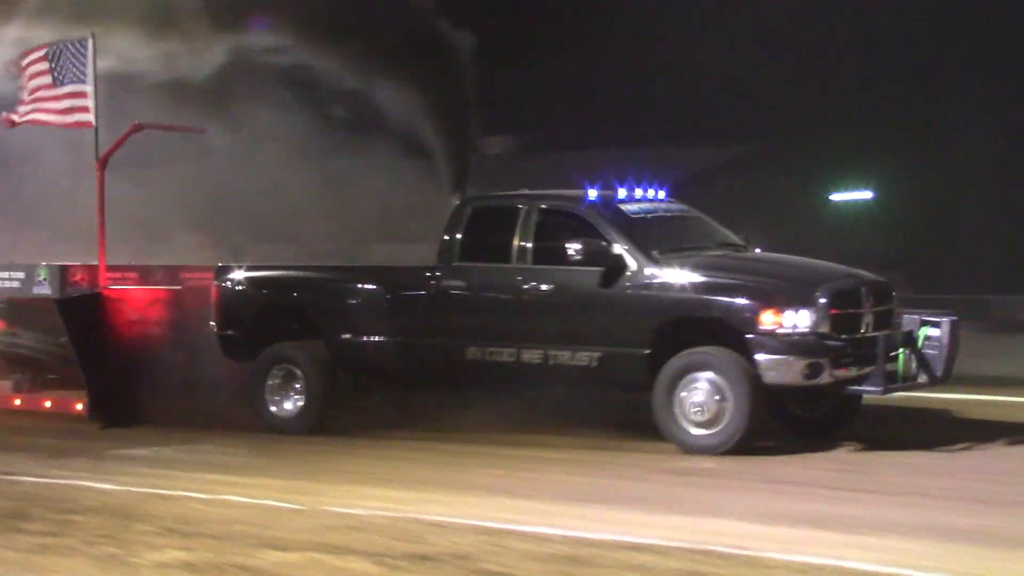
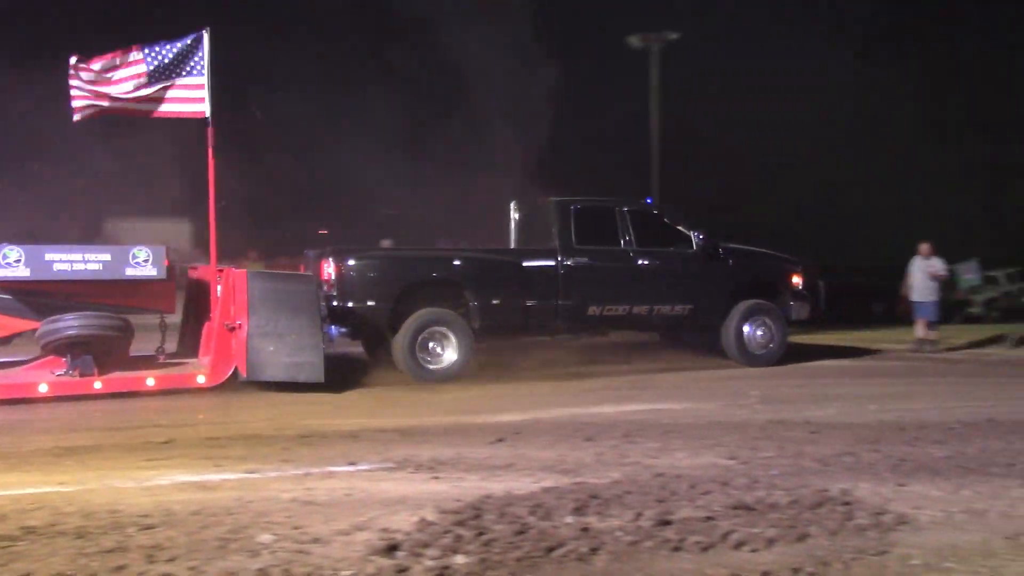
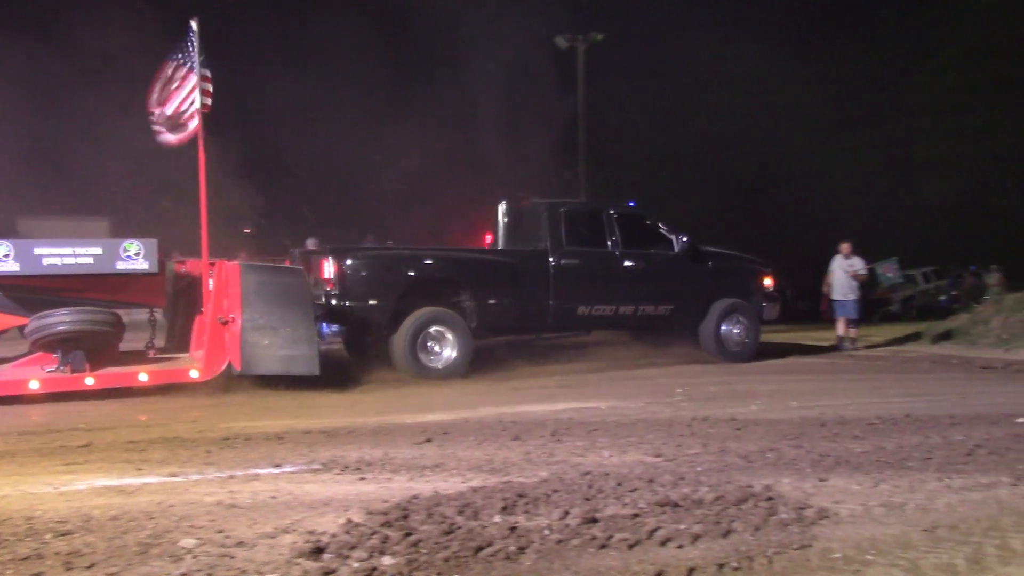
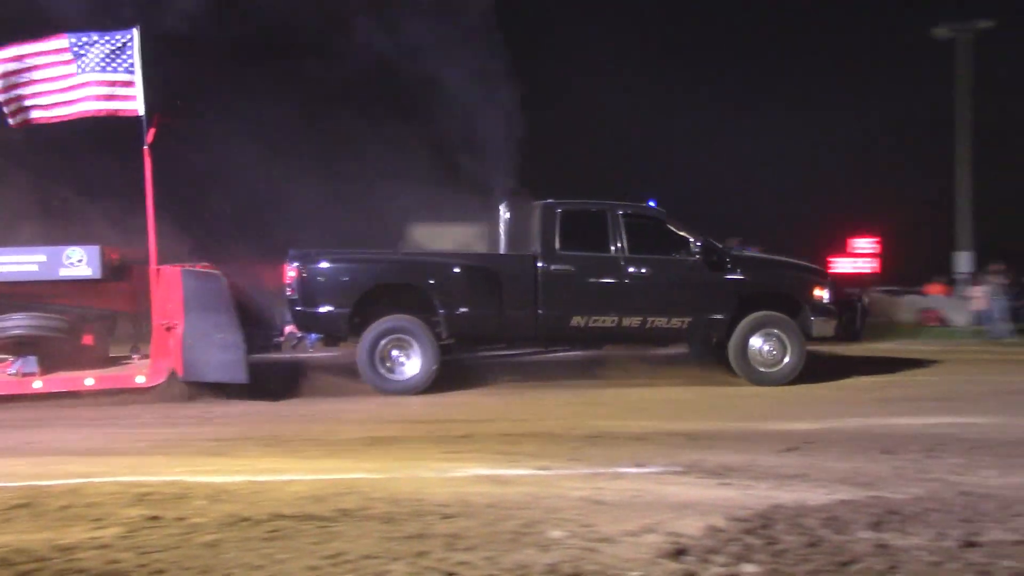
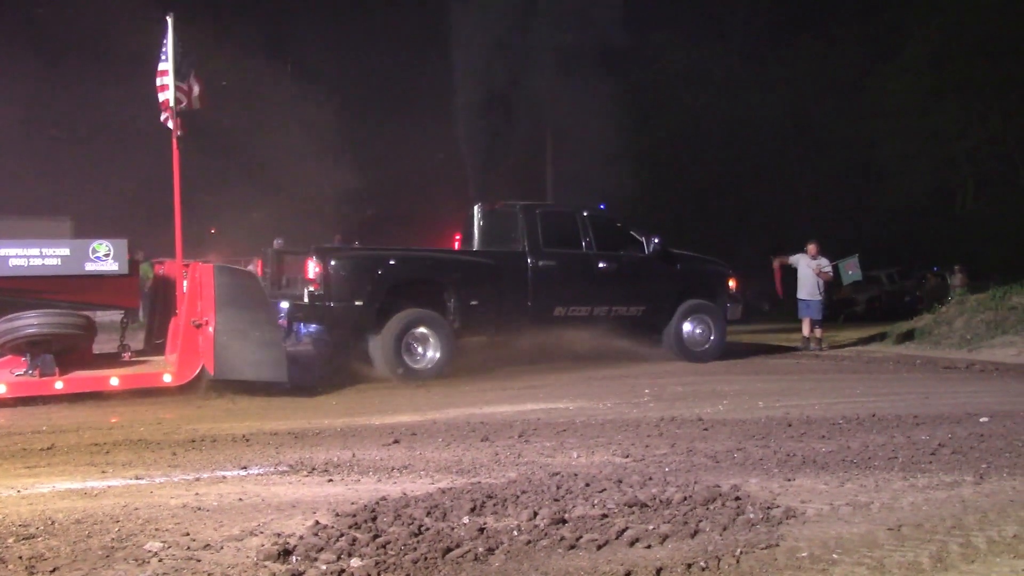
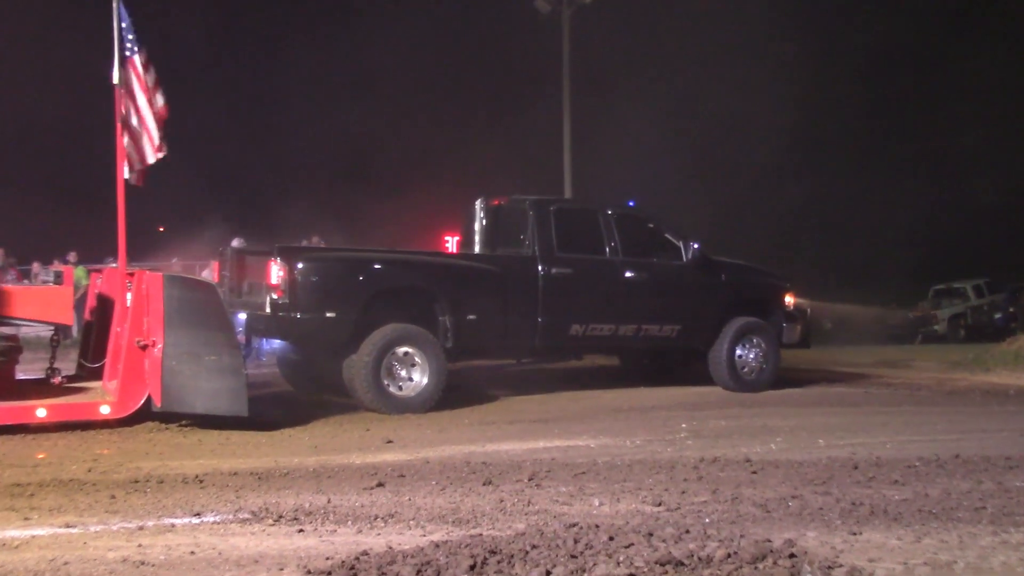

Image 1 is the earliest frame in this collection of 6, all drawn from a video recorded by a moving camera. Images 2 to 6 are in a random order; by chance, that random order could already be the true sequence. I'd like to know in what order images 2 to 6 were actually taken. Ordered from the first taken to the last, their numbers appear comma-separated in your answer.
4, 2, 3, 5, 6
